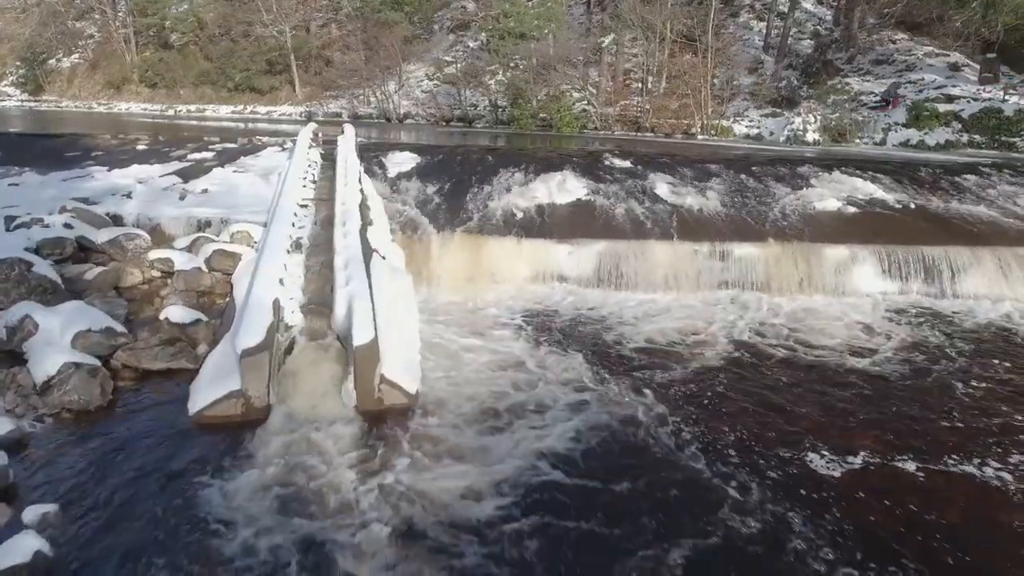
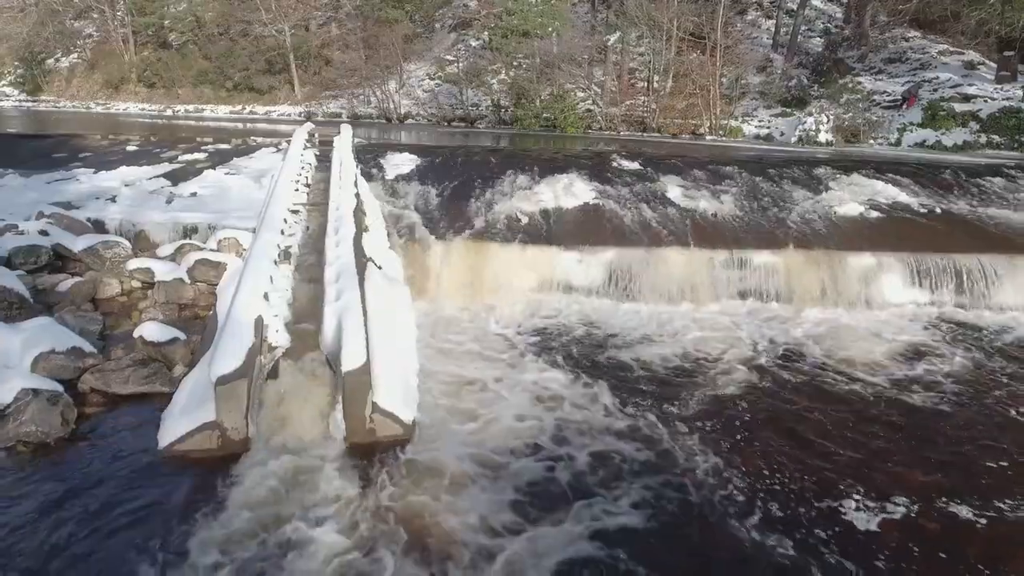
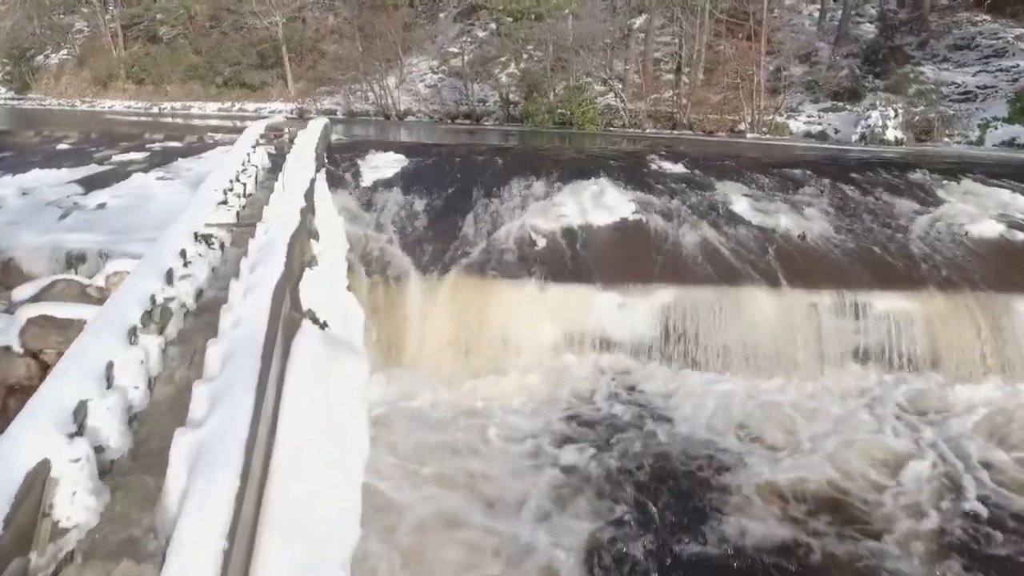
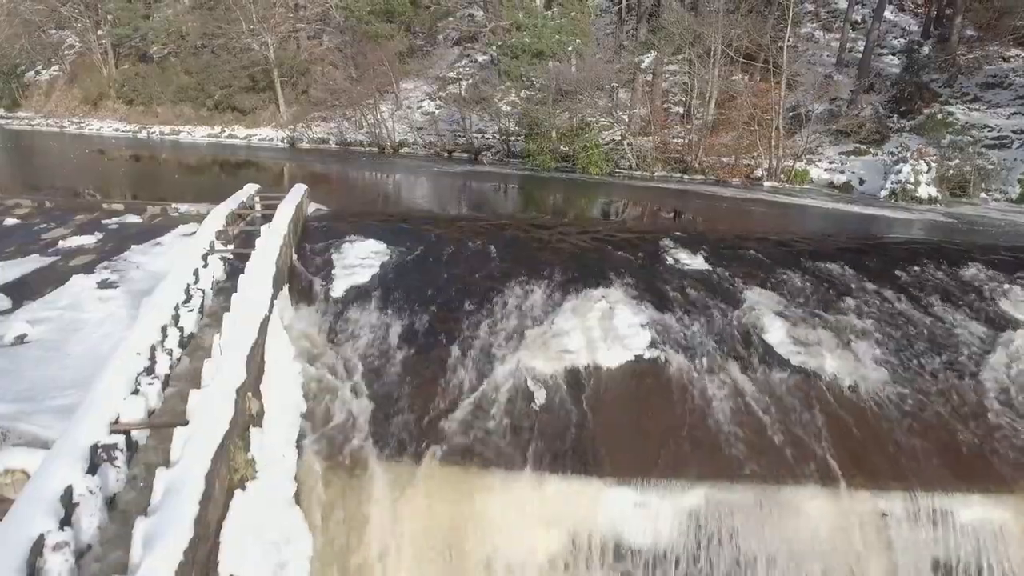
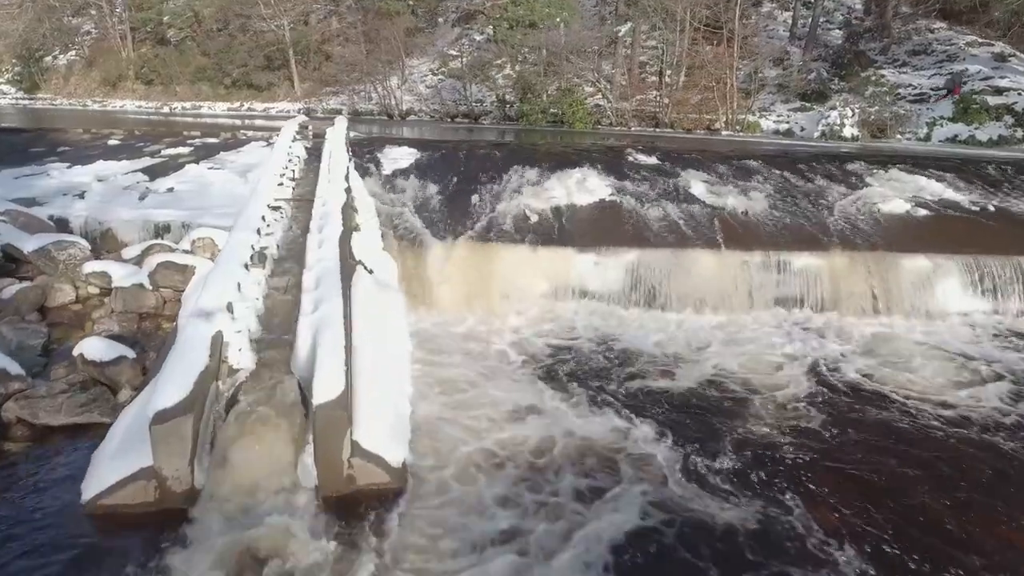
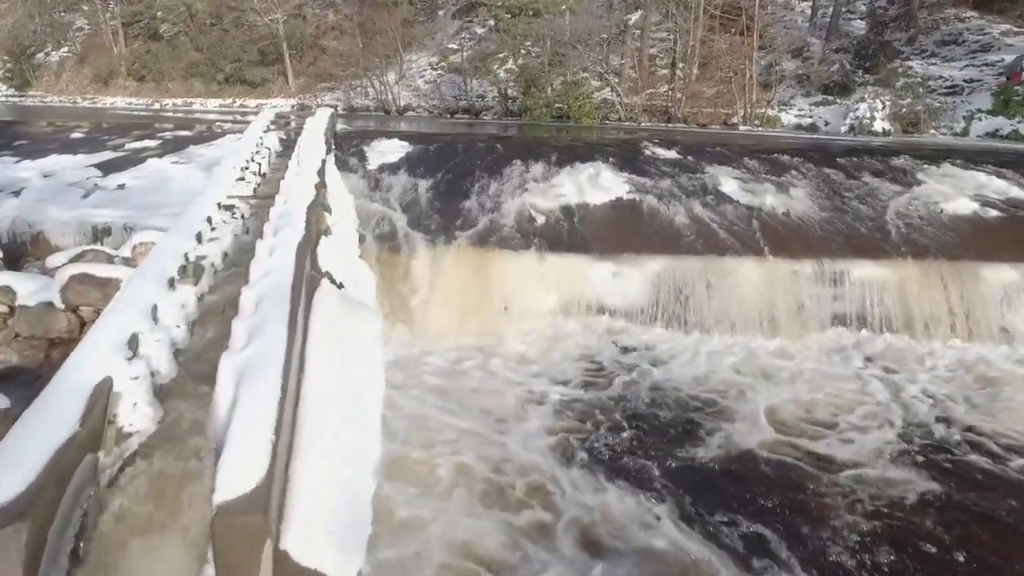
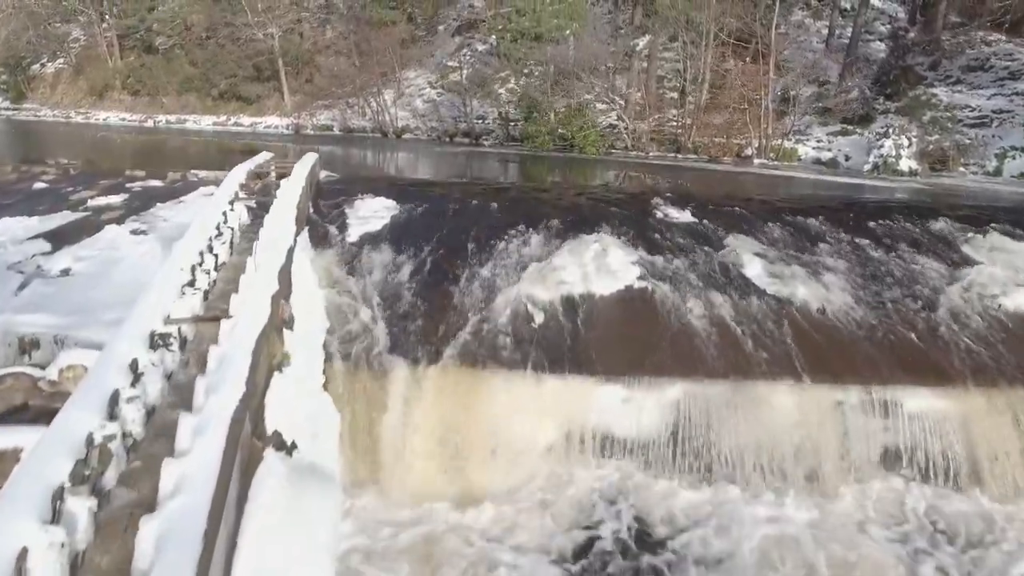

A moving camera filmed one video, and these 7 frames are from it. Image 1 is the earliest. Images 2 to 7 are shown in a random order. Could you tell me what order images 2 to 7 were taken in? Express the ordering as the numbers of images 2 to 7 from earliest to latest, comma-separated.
2, 5, 6, 3, 7, 4
